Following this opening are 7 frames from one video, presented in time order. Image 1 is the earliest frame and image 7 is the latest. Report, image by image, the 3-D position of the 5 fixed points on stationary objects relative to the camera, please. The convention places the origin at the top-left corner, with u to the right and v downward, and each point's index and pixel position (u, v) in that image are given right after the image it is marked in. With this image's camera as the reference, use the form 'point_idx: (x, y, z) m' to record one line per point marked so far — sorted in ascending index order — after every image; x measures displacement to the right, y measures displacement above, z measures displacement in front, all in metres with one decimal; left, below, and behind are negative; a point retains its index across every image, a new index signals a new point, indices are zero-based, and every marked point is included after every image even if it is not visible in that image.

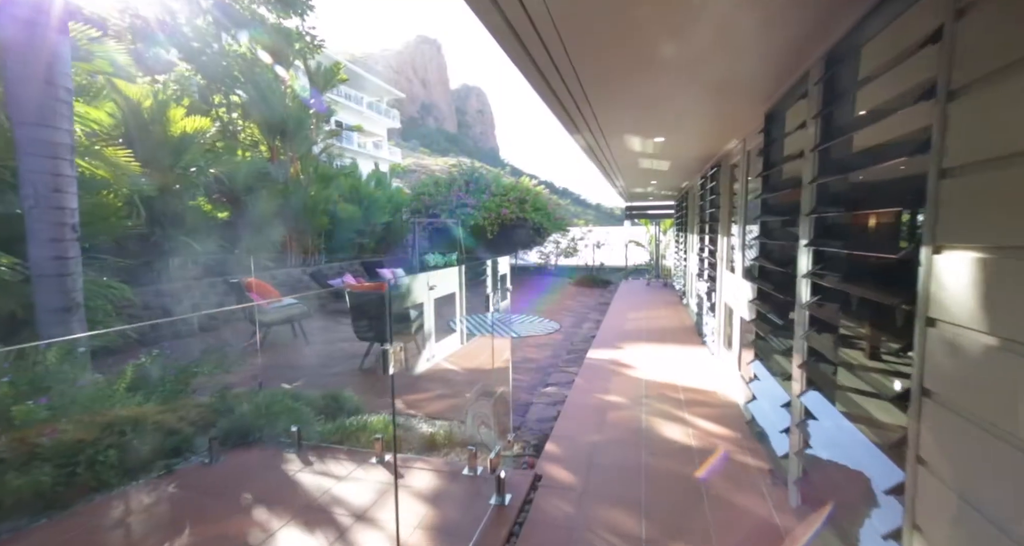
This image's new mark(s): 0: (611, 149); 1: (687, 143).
0: (+0.9, +1.1, +4.4) m
1: (+1.5, +1.1, +4.1) m
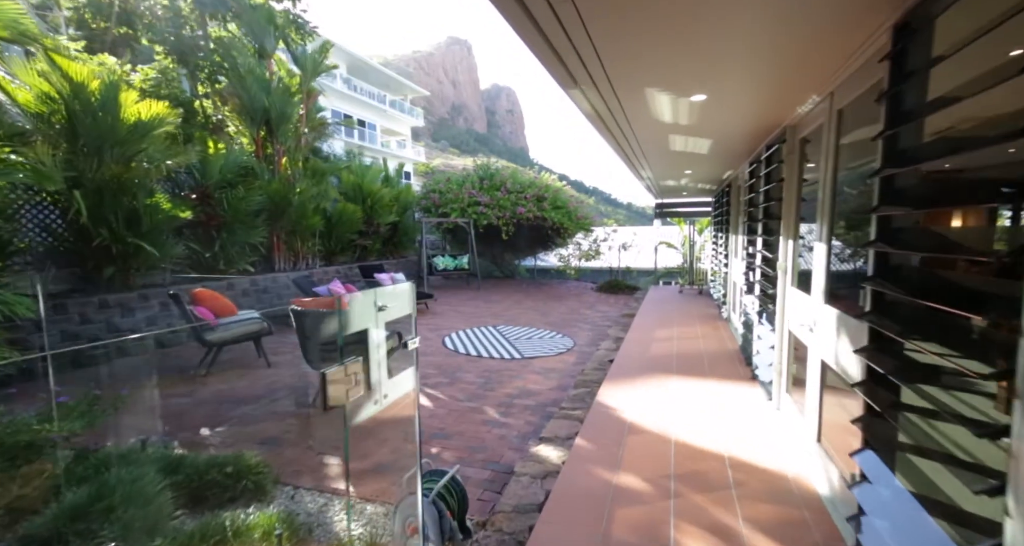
0: (+0.8, +1.0, +3.3) m
1: (+1.4, +1.0, +3.0) m
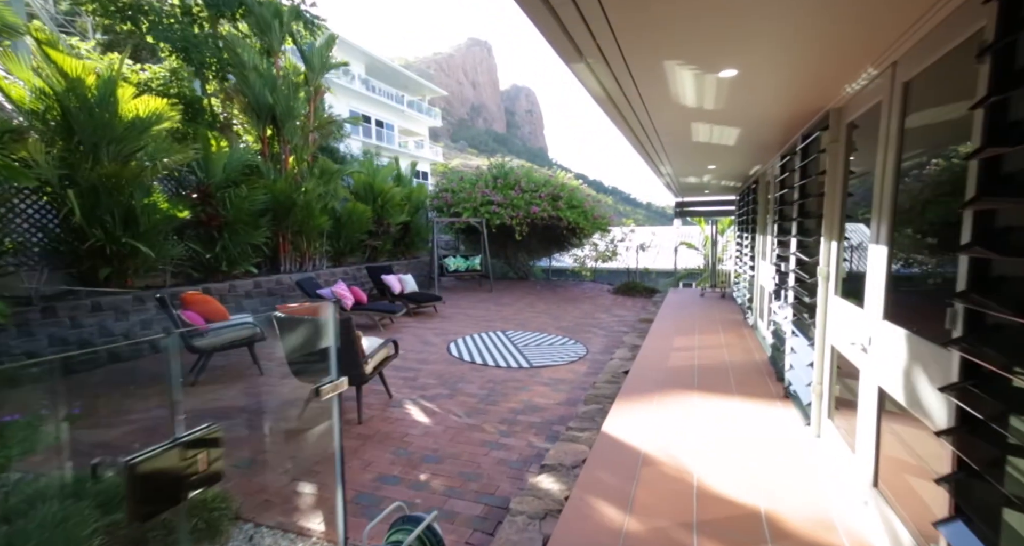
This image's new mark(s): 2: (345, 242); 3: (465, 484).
0: (+0.8, +1.0, +2.9) m
1: (+1.4, +0.9, +2.6) m
2: (-3.1, +0.6, +9.2) m
3: (-0.3, -1.2, +2.7) m
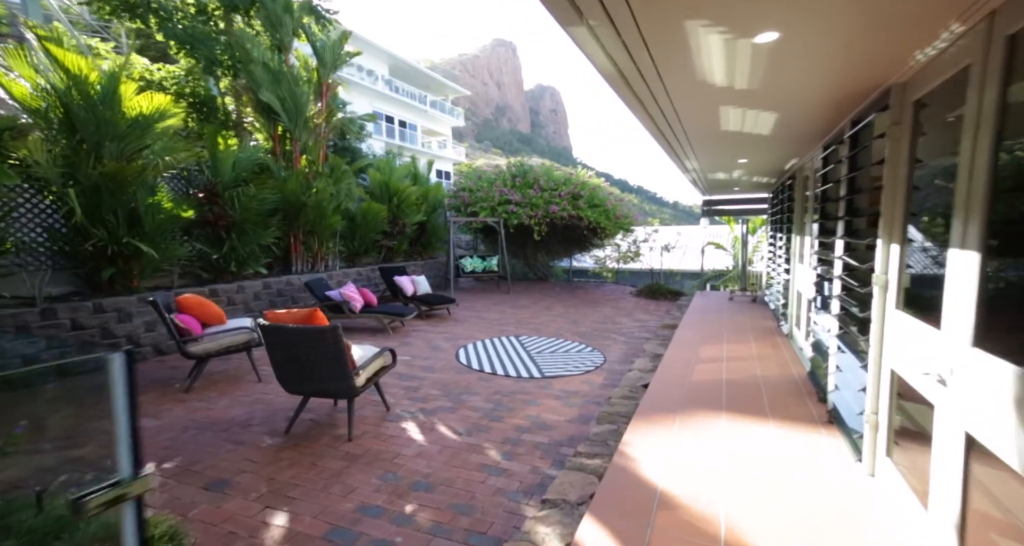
0: (+0.8, +1.0, +2.5) m
1: (+1.4, +0.9, +2.2) m
2: (-2.8, +0.6, +9.0) m
3: (-0.3, -1.2, +2.4) m
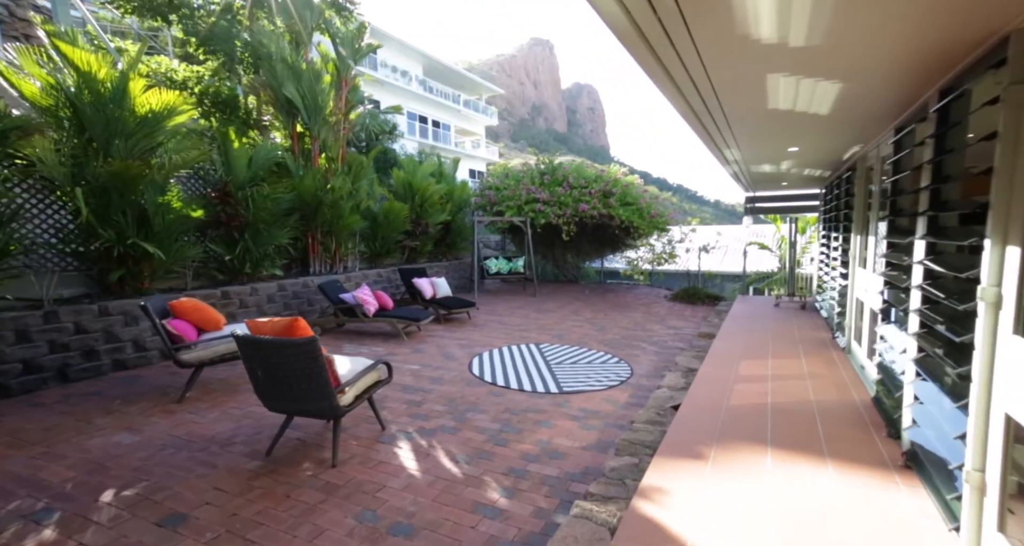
0: (+0.8, +0.9, +2.0) m
1: (+1.3, +0.9, +1.6) m
2: (-2.3, +0.5, +8.8) m
3: (-0.3, -1.2, +2.0) m
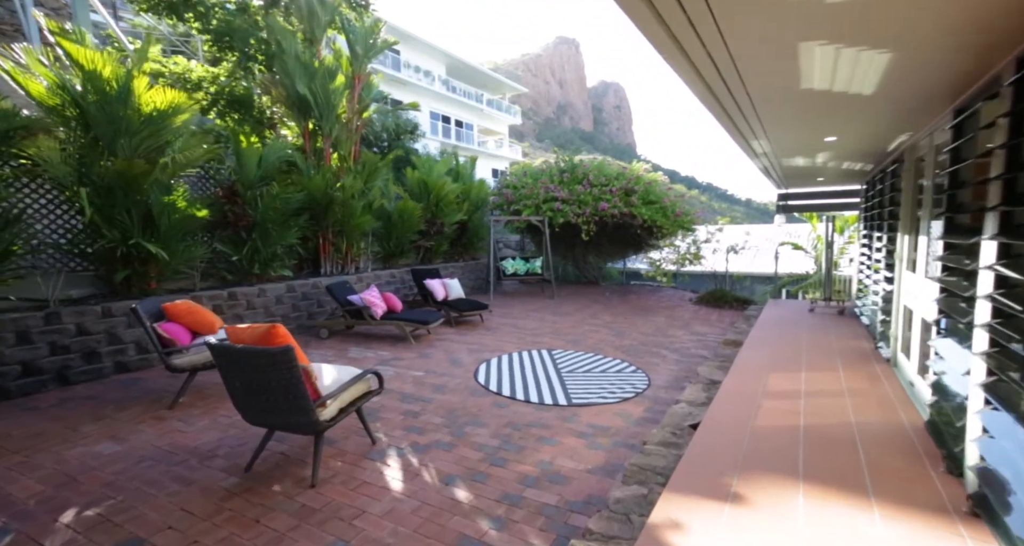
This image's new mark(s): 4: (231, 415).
0: (+0.7, +0.9, +1.7) m
1: (+1.2, +0.8, +1.3) m
2: (-2.1, +0.5, +8.6) m
3: (-0.4, -1.2, +1.7) m
4: (-2.1, -1.1, +3.7) m
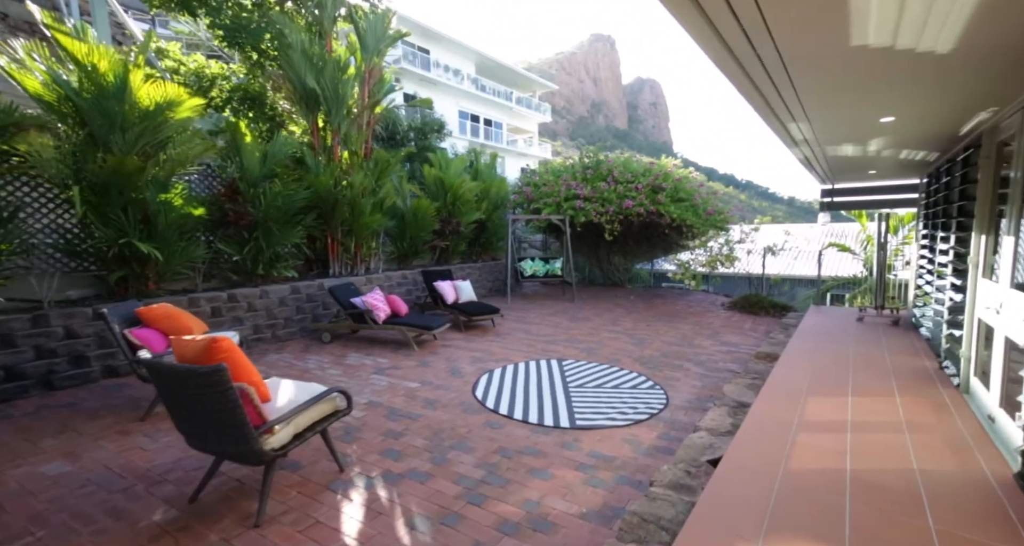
0: (+0.5, +0.9, +1.2) m
1: (+1.0, +0.8, +0.8) m
2: (-1.8, +0.5, +8.3) m
3: (-0.6, -1.3, +1.3) m
4: (-2.2, -1.1, +3.4) m
